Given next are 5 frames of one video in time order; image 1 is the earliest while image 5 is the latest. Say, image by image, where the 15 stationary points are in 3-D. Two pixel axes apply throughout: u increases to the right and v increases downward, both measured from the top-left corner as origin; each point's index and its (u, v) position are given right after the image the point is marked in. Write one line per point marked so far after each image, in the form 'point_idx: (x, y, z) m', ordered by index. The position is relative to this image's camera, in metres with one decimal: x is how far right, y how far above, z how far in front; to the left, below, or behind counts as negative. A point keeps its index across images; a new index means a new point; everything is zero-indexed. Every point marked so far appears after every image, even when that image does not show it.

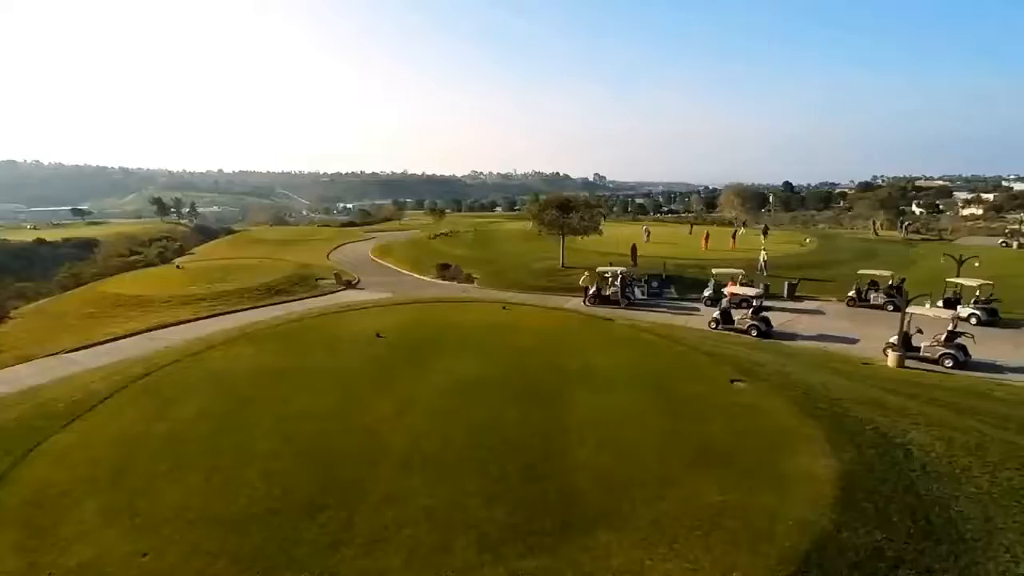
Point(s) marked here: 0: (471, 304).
0: (-1.4, -0.5, +19.9) m
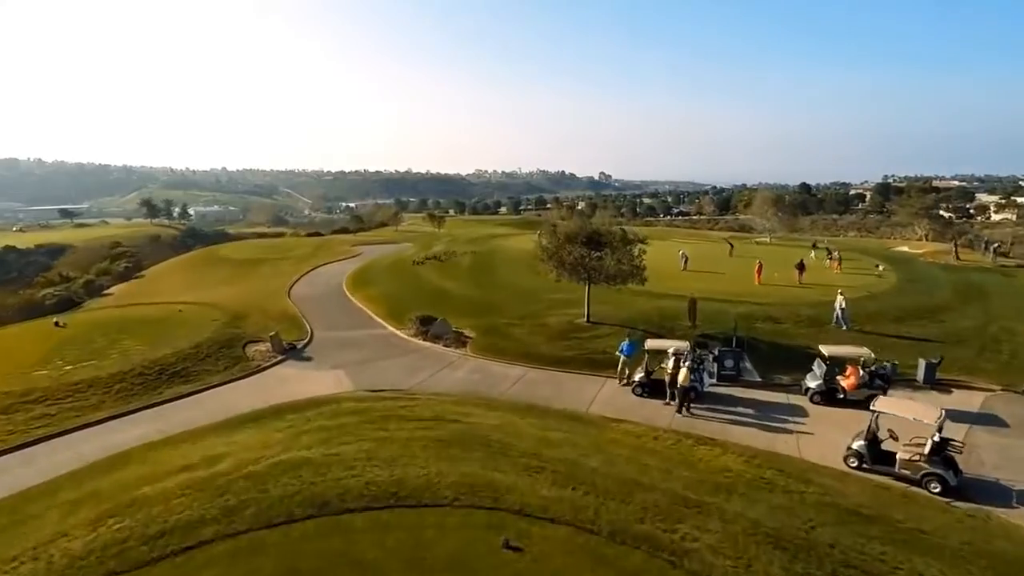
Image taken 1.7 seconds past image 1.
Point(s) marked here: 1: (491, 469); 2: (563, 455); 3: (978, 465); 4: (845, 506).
0: (-1.2, -3.3, +9.6) m
1: (-0.4, -3.3, +11.5) m
2: (+1.1, -3.5, +13.4) m
3: (+11.8, -4.5, +16.0) m
4: (+7.0, -4.6, +13.3) m
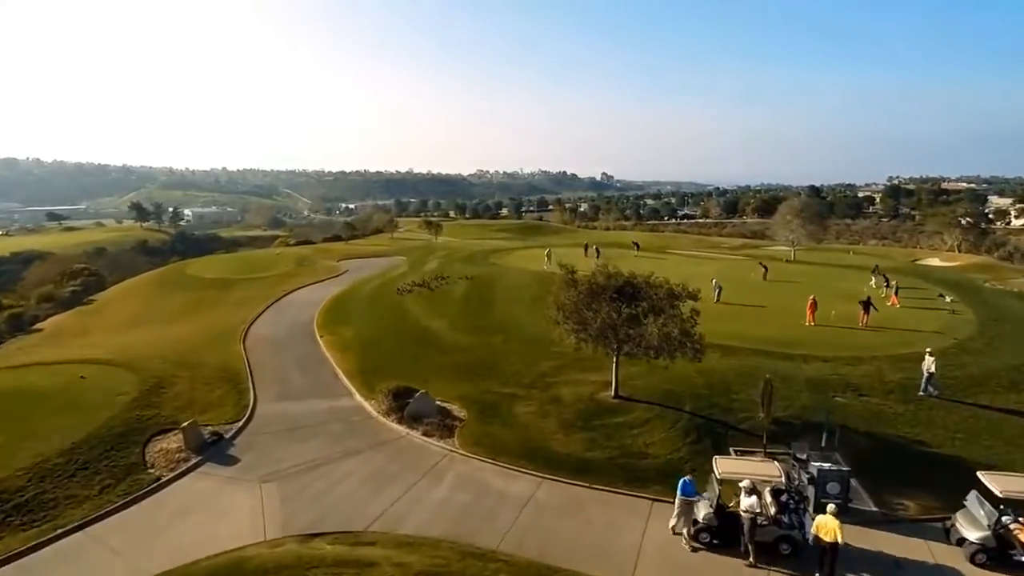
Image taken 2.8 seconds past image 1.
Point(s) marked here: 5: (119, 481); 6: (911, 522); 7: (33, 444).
0: (-1.1, -5.5, +2.6) m
1: (-0.3, -5.4, +4.5) m
2: (+1.2, -5.7, +6.4) m
3: (+11.9, -6.7, +8.9) m
4: (+7.1, -6.8, +6.3) m
5: (-10.2, -5.0, +16.5) m
6: (+9.5, -5.6, +15.1) m
7: (-13.0, -4.3, +17.3) m
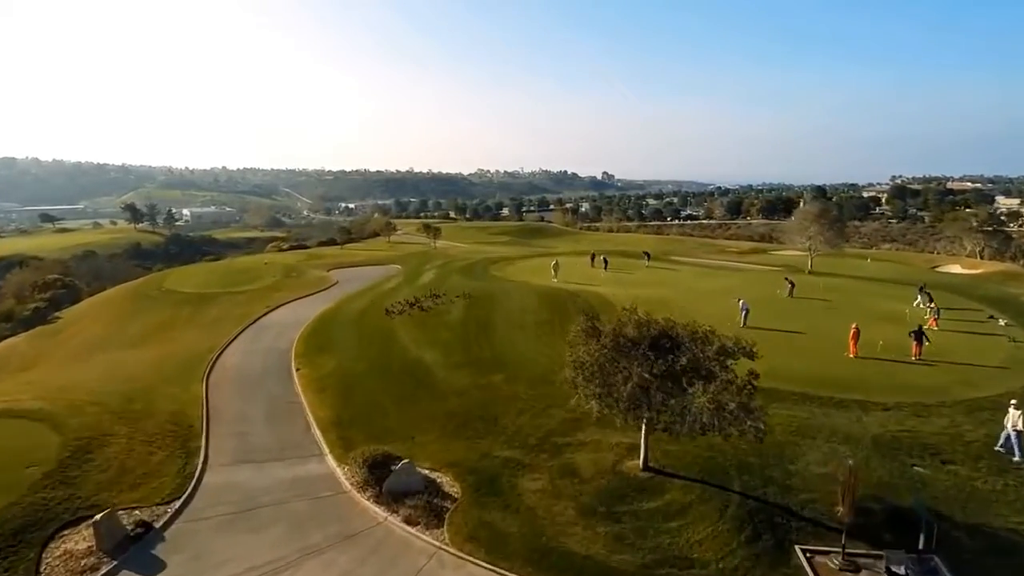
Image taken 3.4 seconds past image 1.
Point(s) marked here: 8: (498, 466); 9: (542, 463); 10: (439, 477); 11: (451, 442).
0: (-1.0, -6.7, -1.5) m
1: (-0.2, -6.7, +0.4) m
2: (+1.3, -6.9, +2.3) m
3: (+12.0, -7.9, +4.8) m
4: (+7.2, -8.0, +2.2) m
5: (-10.1, -6.2, +12.4) m
6: (+9.6, -6.8, +10.9) m
7: (-12.9, -5.5, +13.3) m
8: (-0.4, -5.1, +18.2) m
9: (+0.9, -5.0, +18.1) m
10: (-2.1, -5.3, +17.9) m
11: (-1.9, -4.8, +20.0) m
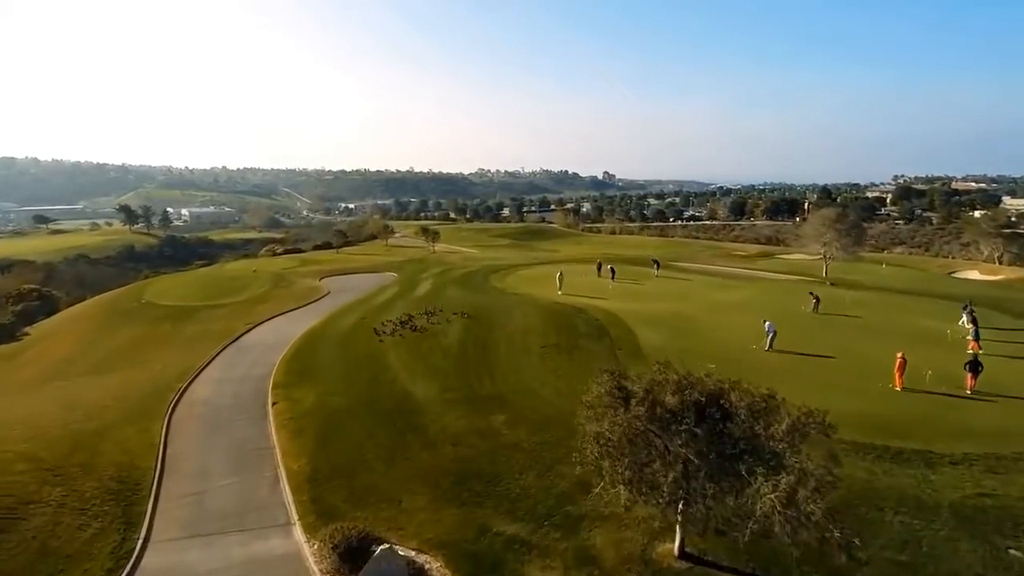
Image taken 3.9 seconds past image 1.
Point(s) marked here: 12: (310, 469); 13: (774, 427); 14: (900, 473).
0: (-0.9, -7.7, -4.8) m
1: (-0.1, -7.7, -2.9) m
2: (+1.4, -7.9, -1.0) m
3: (+12.1, -8.9, +1.5) m
4: (+7.3, -9.0, -1.1) m
5: (-10.0, -7.2, +9.1) m
6: (+9.8, -7.8, +7.7) m
7: (-12.8, -6.5, +10.0) m
8: (-0.3, -6.1, +15.0) m
9: (+1.0, -6.0, +14.9) m
10: (-2.0, -6.3, +14.7) m
11: (-1.8, -5.8, +16.7) m
12: (-6.3, -5.6, +19.6) m
13: (+4.6, -2.3, +11.2) m
14: (+10.9, -5.3, +17.7) m
